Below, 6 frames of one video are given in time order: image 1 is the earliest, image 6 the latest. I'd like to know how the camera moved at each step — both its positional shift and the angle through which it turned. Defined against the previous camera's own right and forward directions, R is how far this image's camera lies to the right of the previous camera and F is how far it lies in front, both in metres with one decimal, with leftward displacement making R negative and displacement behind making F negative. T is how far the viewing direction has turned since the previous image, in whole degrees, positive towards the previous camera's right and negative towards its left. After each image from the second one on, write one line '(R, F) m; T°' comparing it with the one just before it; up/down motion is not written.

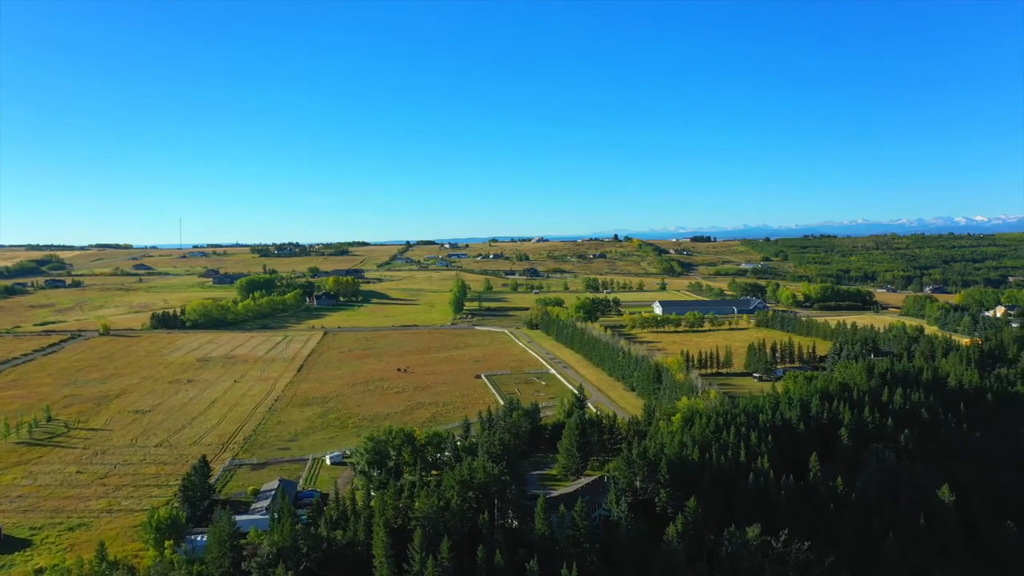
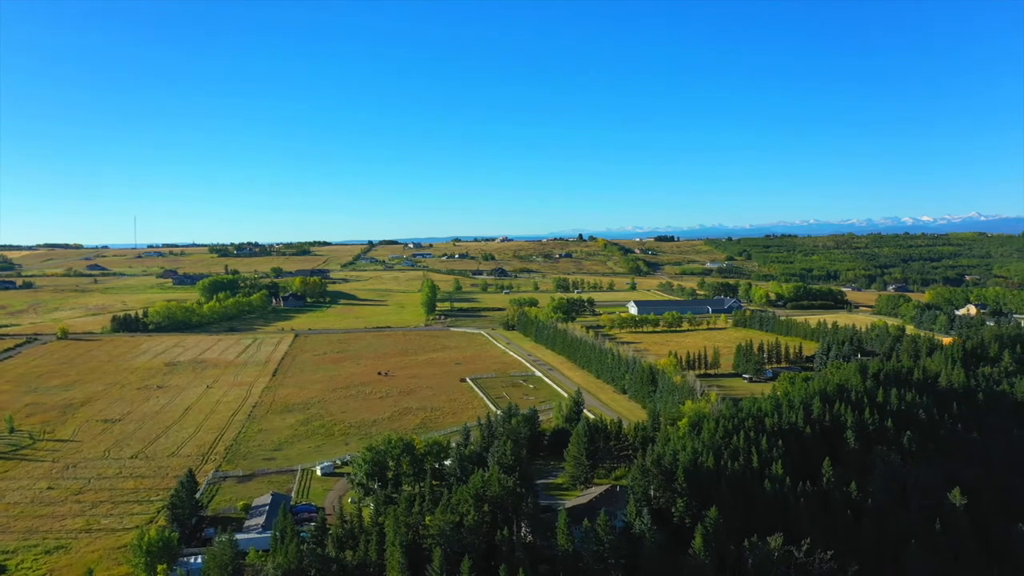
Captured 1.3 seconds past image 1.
(-1.5, +0.9) m; +3°
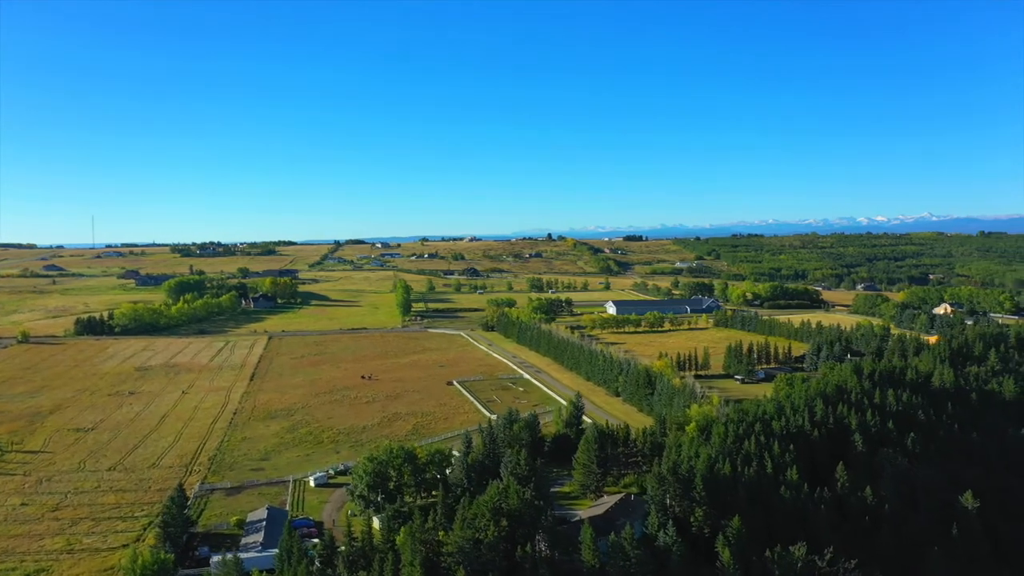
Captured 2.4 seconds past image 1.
(-1.4, +0.9) m; +2°
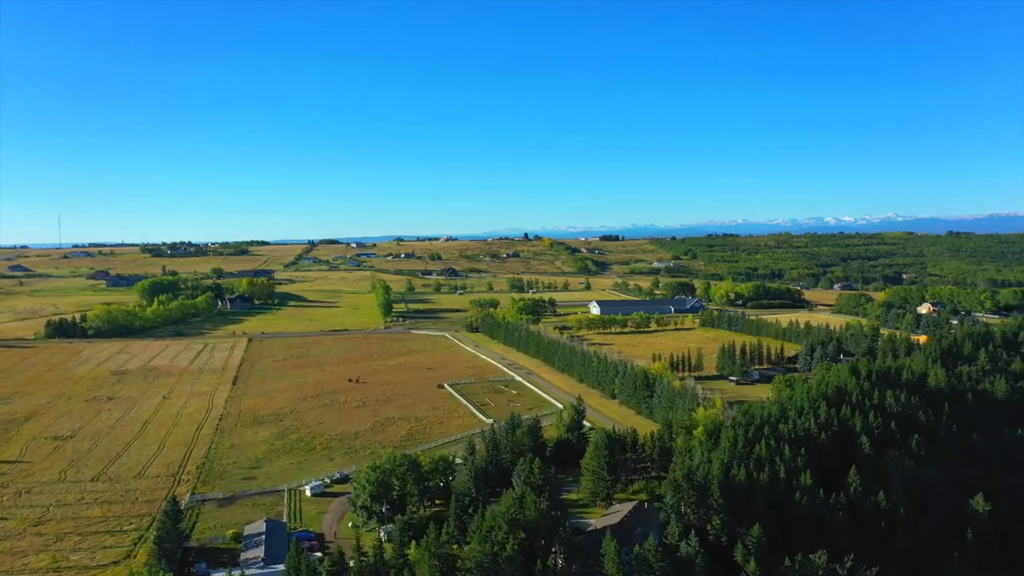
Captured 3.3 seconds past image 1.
(-1.1, +0.7) m; +2°
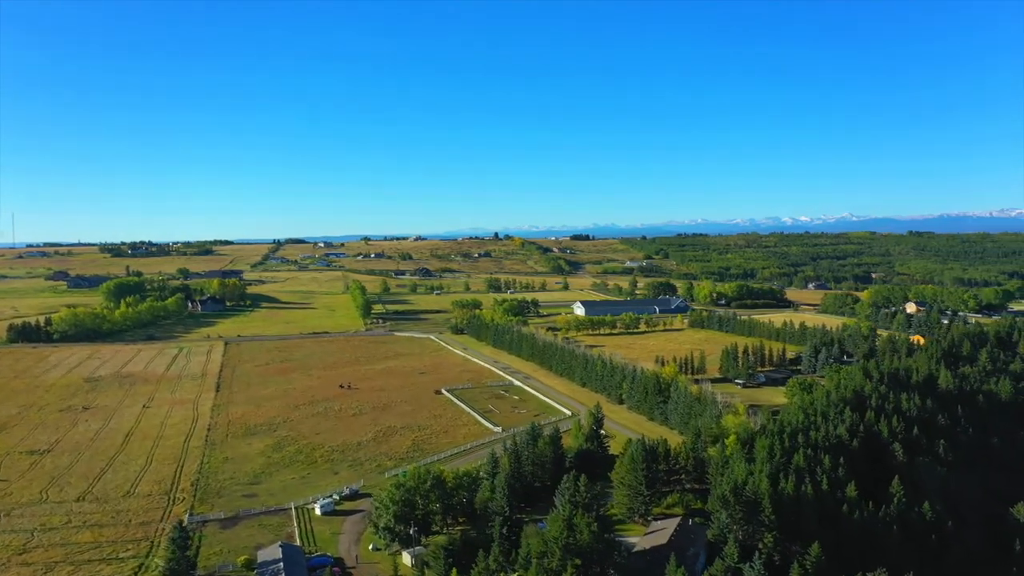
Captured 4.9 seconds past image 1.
(-2.1, +1.4) m; +2°
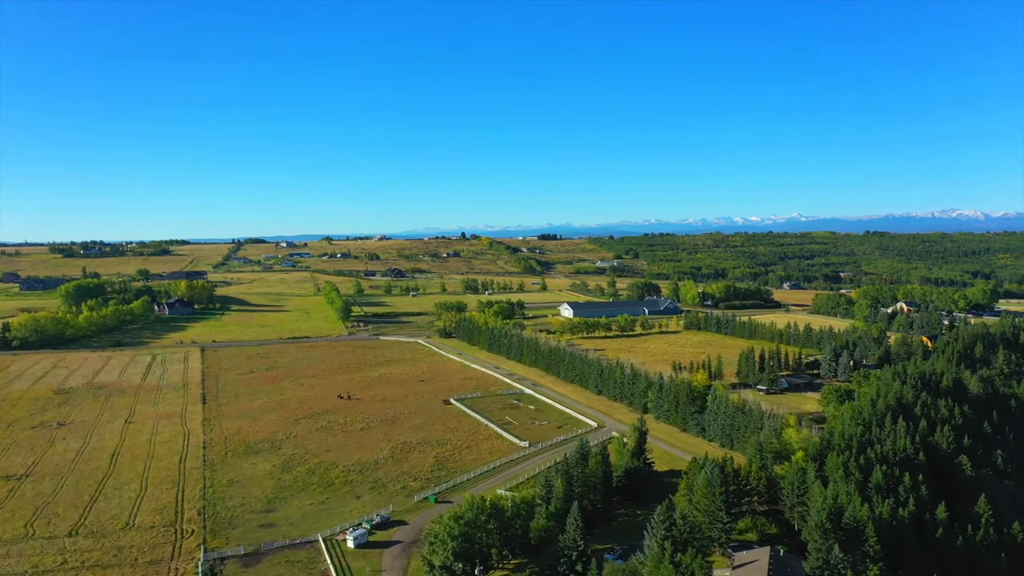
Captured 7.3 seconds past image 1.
(-3.2, +2.1) m; +3°
